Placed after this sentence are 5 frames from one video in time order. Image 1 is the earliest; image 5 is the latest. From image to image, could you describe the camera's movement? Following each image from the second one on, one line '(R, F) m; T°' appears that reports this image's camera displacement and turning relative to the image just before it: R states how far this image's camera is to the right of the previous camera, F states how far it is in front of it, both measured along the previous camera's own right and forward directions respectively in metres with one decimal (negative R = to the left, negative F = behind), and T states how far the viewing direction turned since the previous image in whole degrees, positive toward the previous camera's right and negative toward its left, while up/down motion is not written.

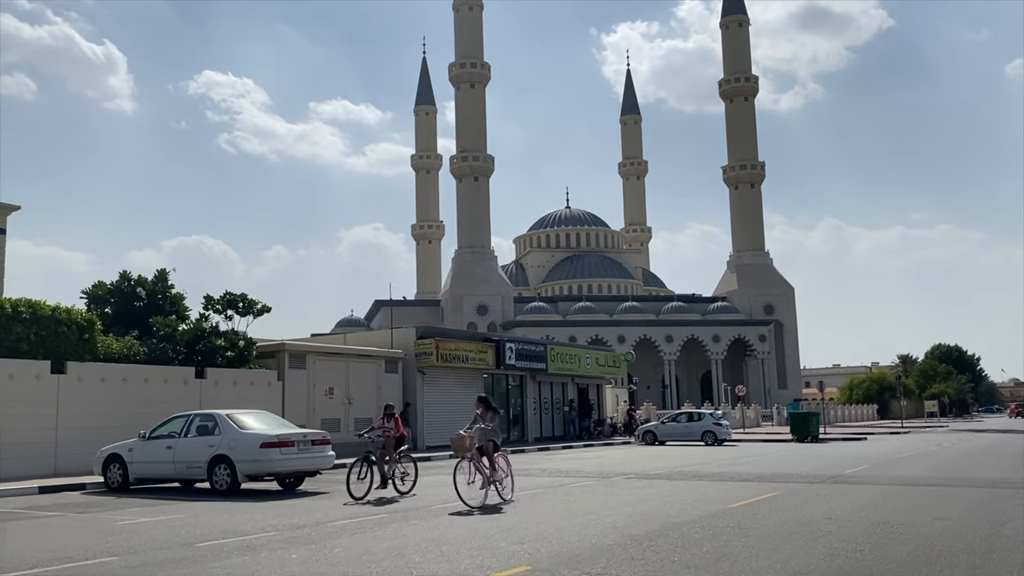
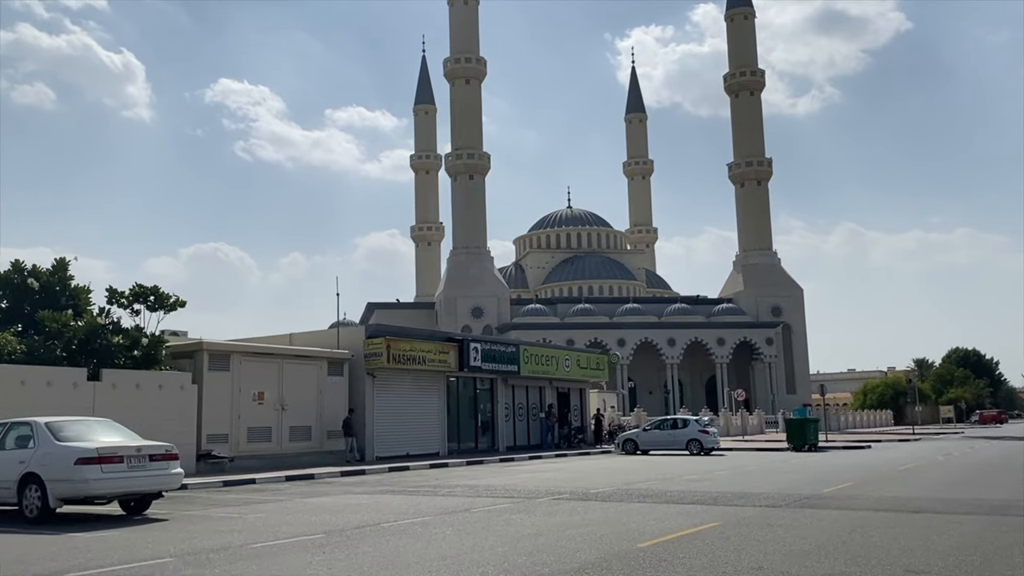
(+1.8, +3.0) m; -1°
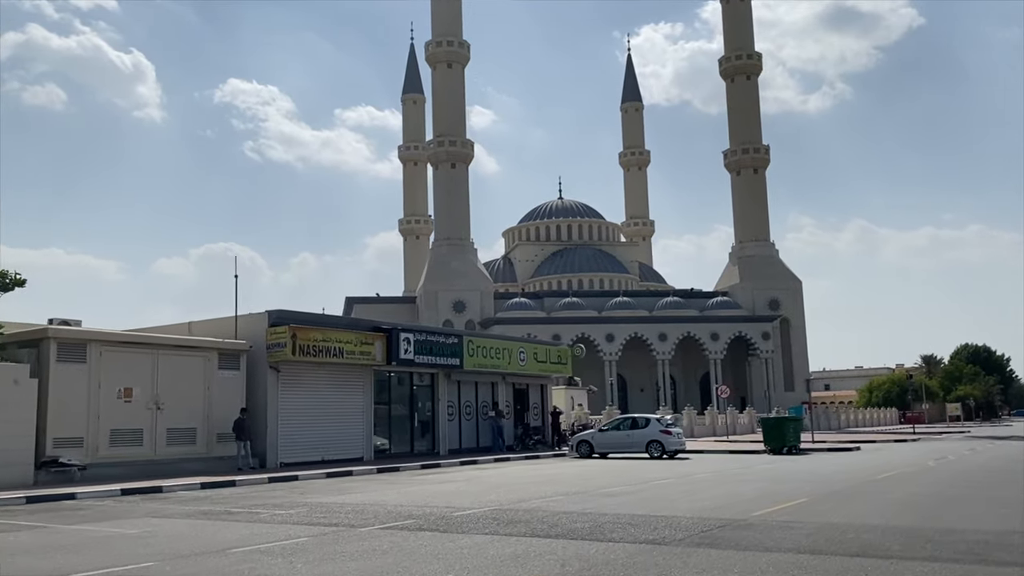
(+2.3, +3.8) m; -1°
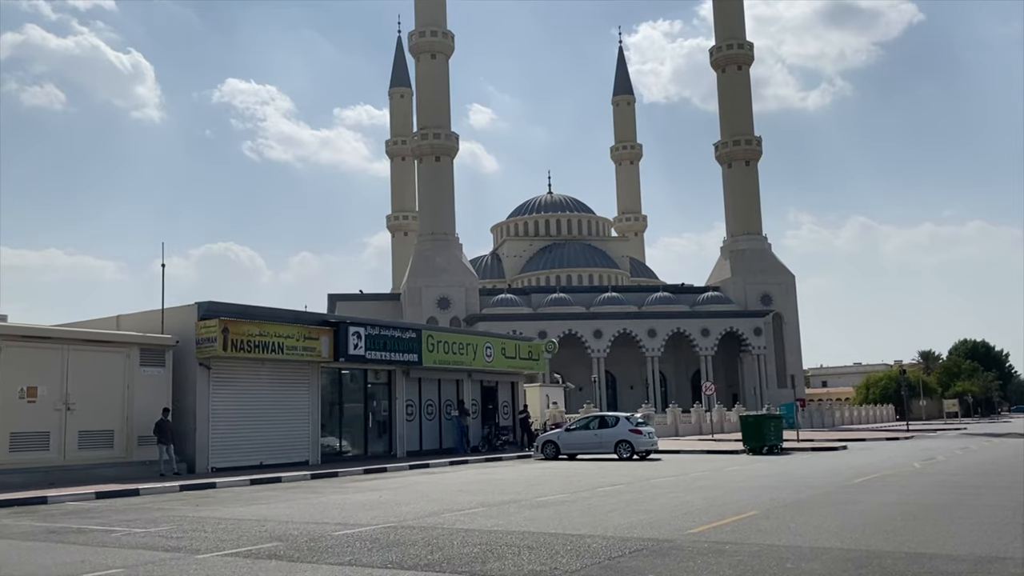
(+1.2, +2.0) m; 0°
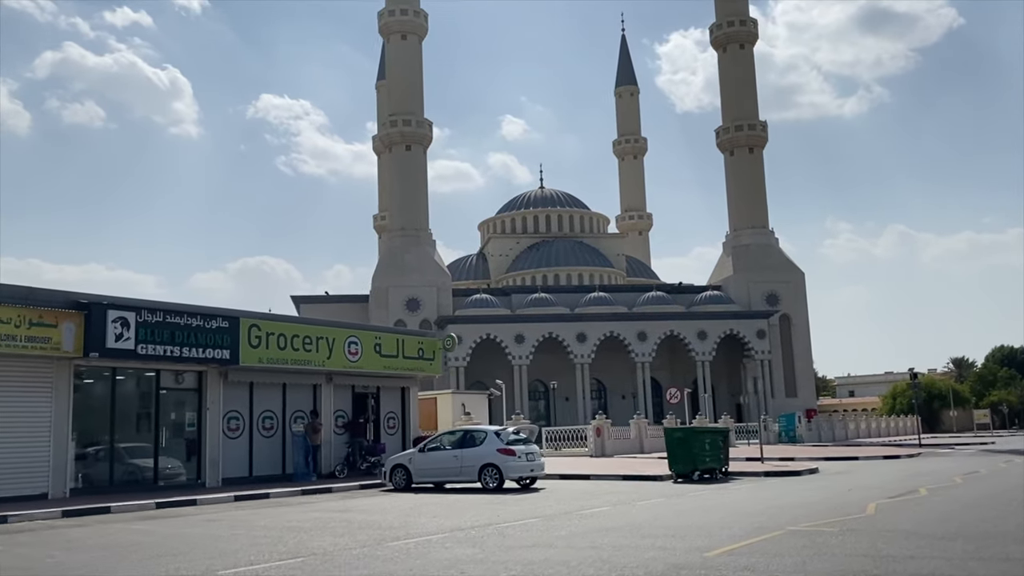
(+4.5, +7.3) m; -2°
